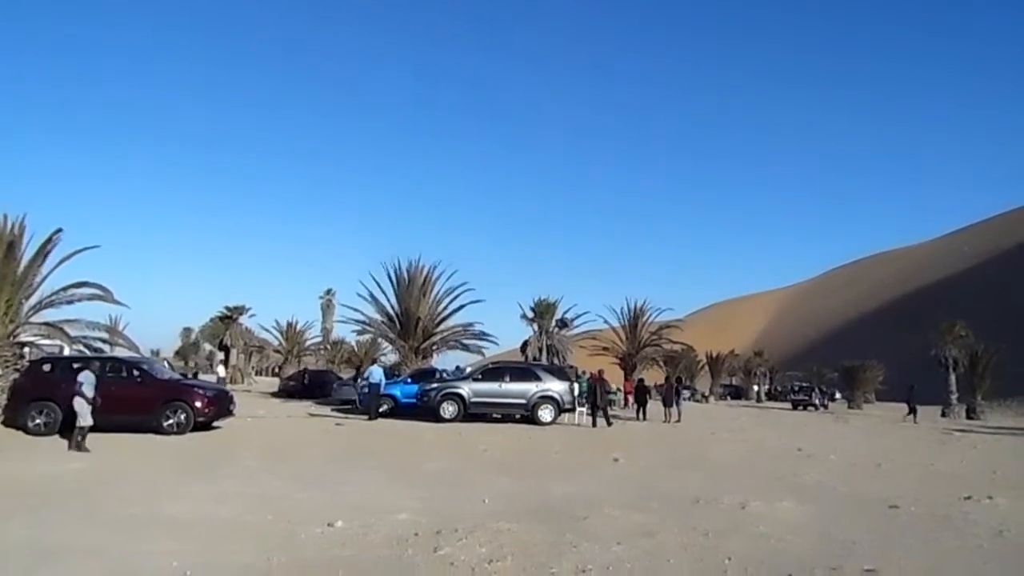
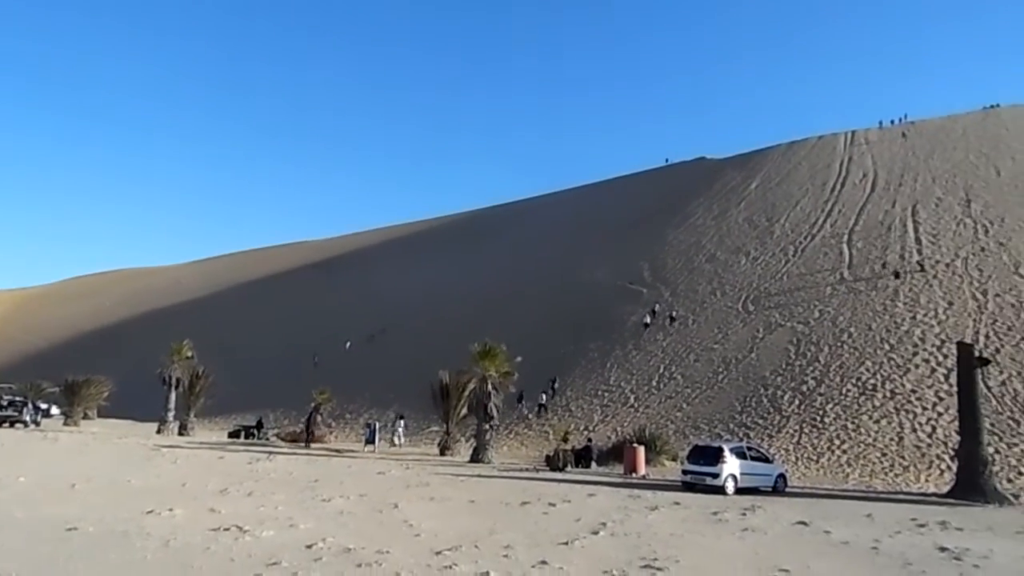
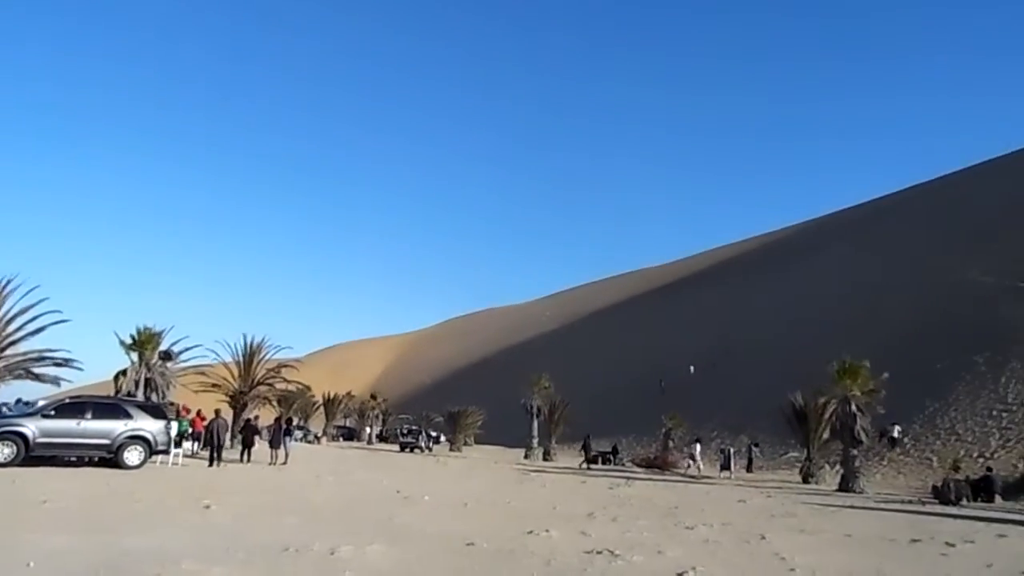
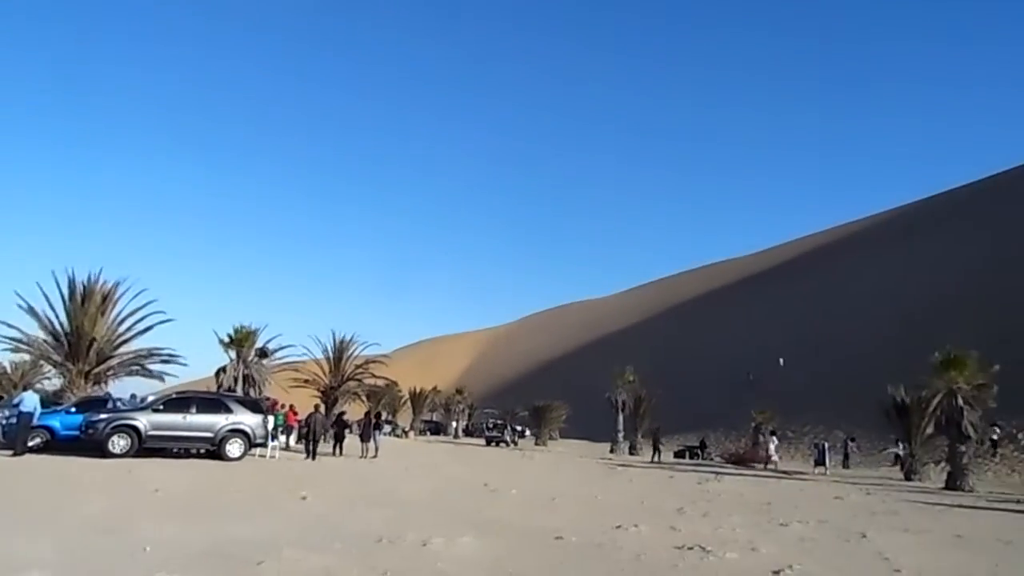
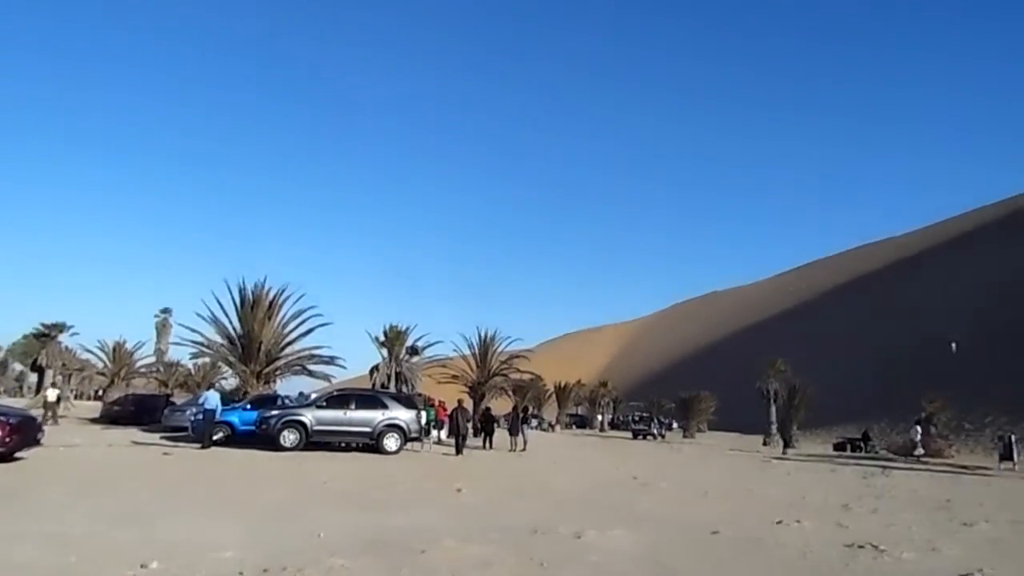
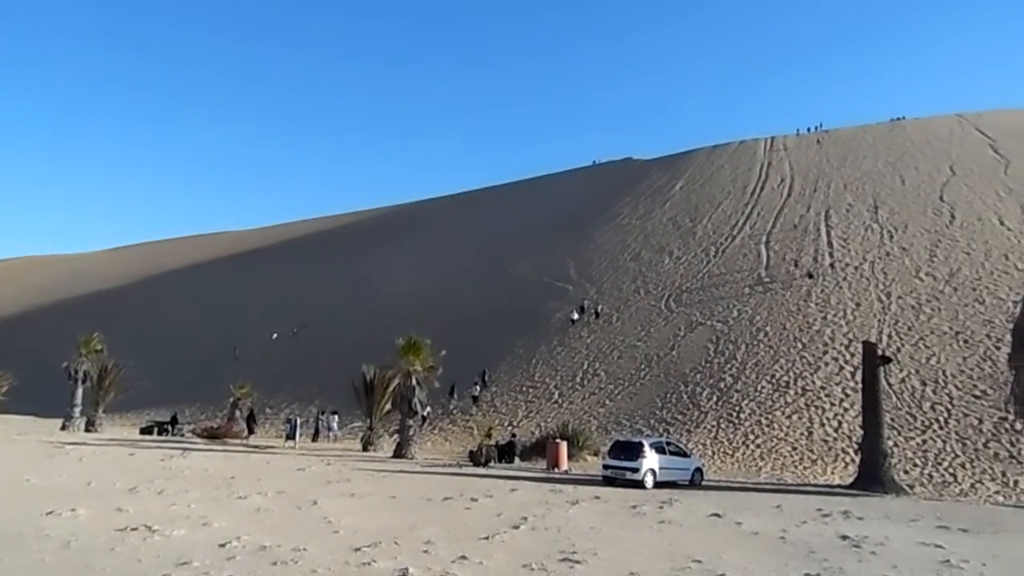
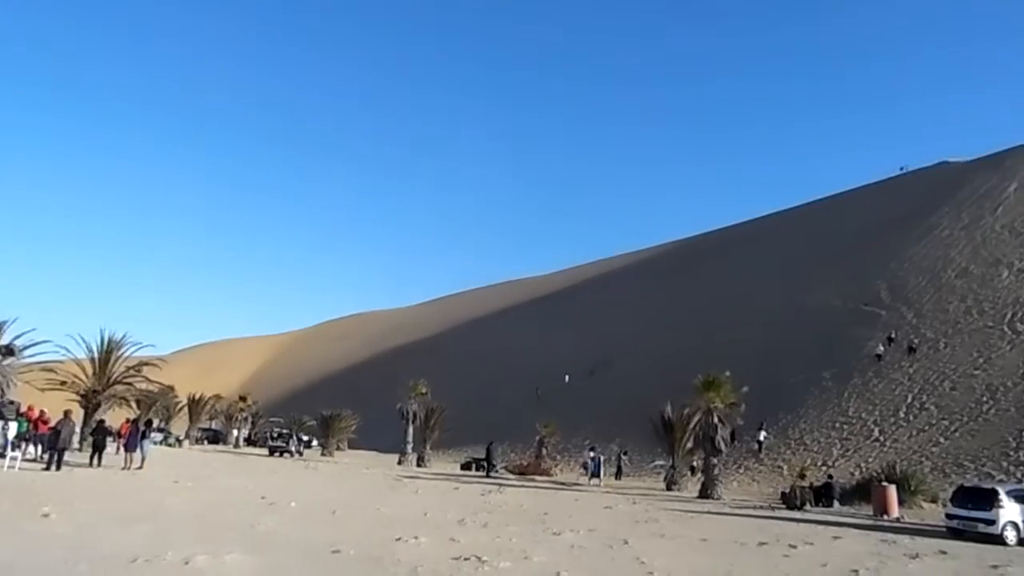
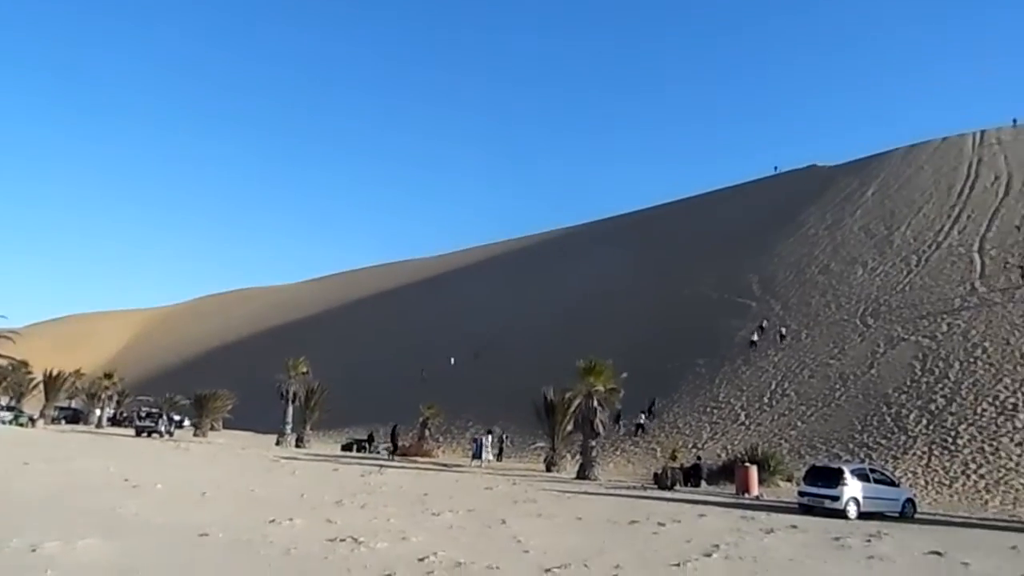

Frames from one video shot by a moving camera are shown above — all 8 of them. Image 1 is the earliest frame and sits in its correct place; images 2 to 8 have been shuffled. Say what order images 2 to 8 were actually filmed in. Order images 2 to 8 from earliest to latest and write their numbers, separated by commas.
5, 4, 3, 7, 8, 2, 6
